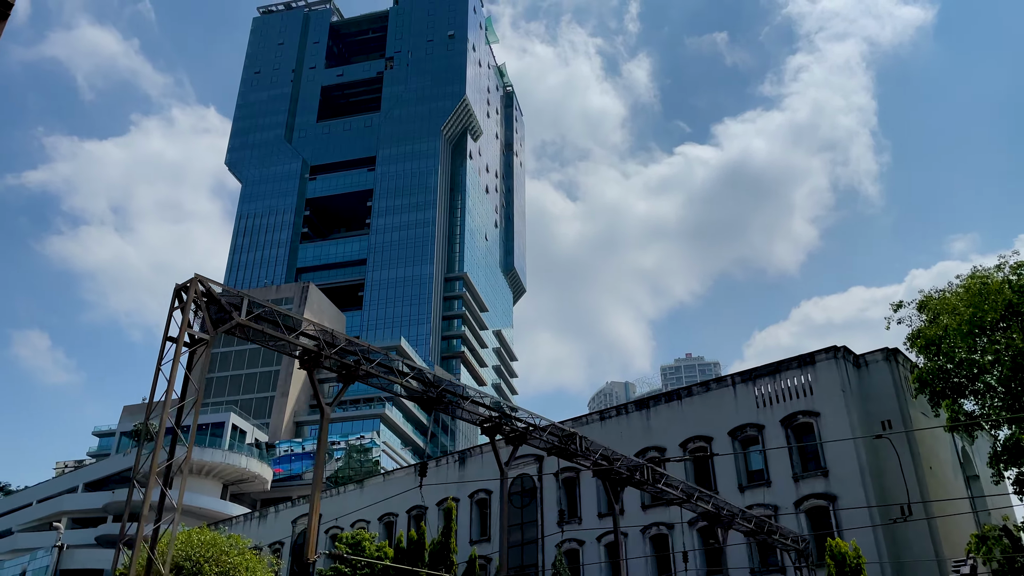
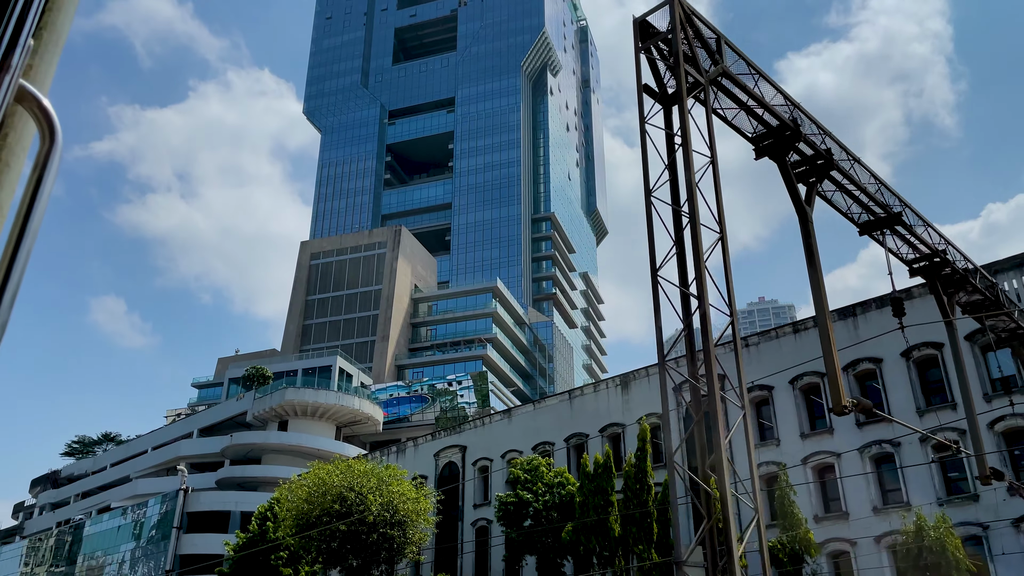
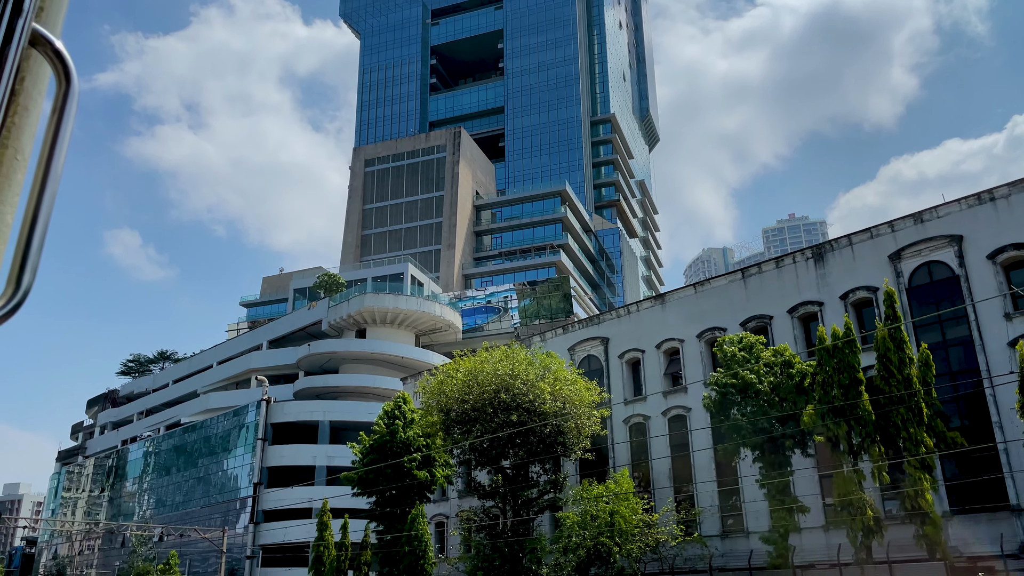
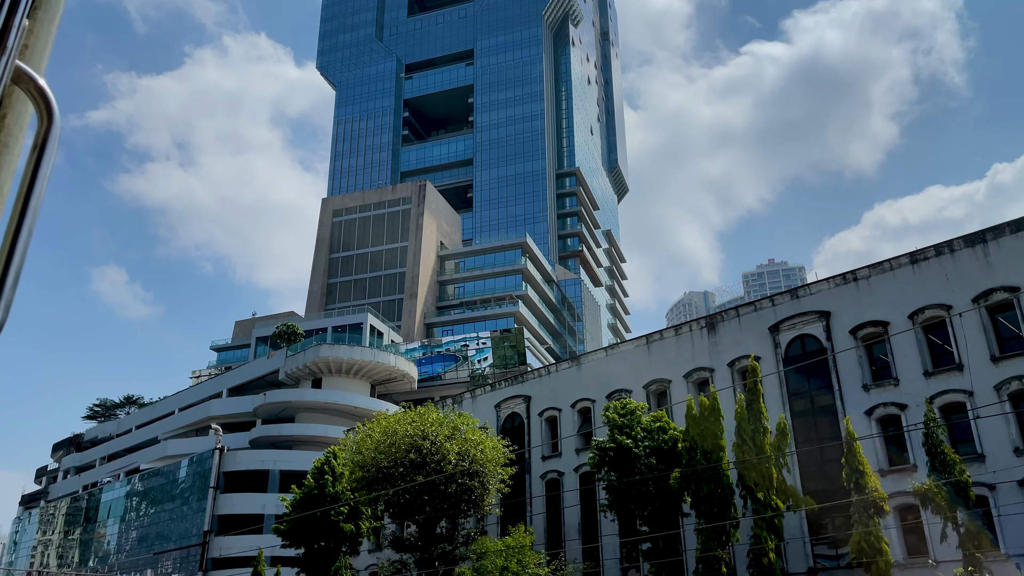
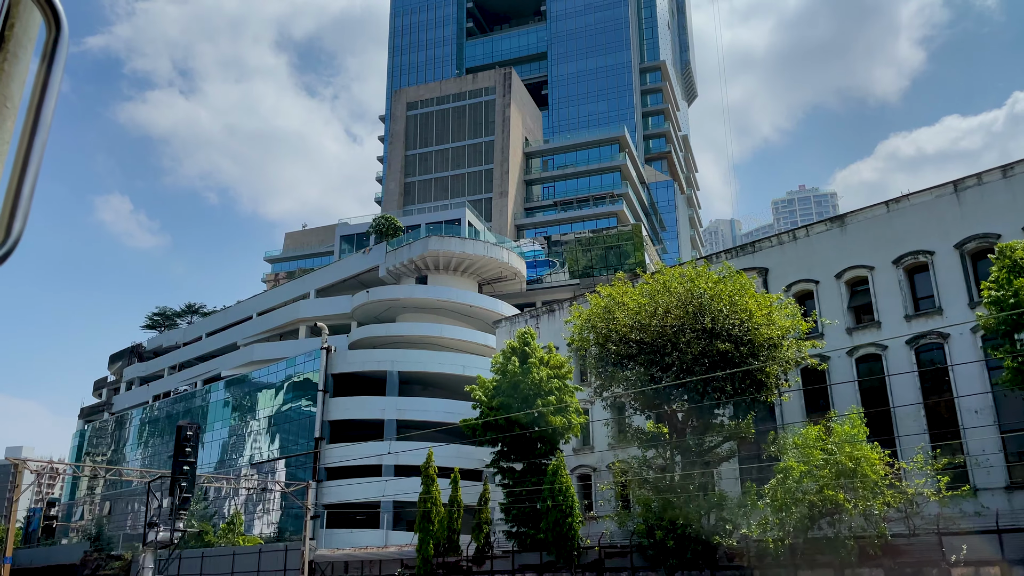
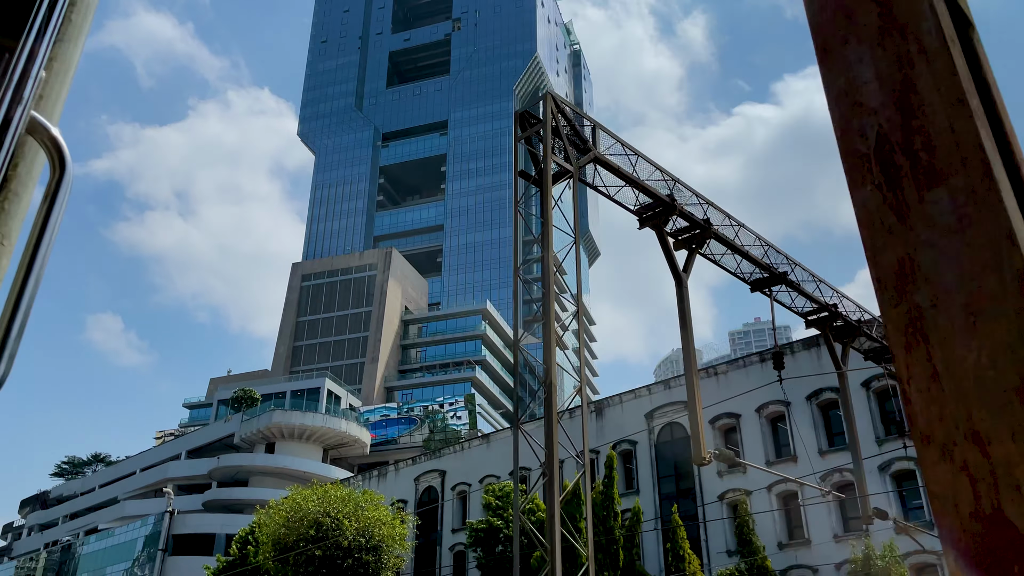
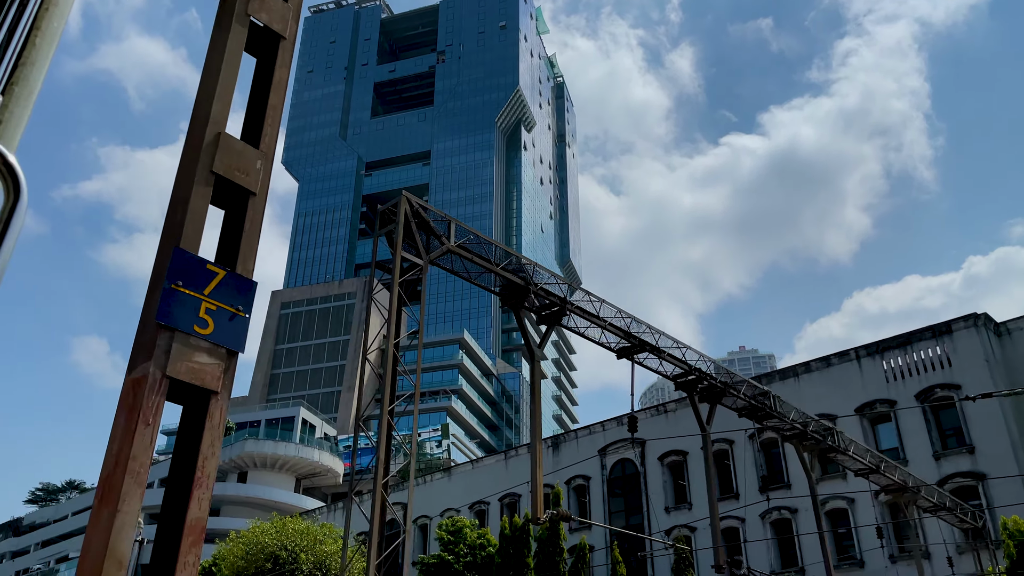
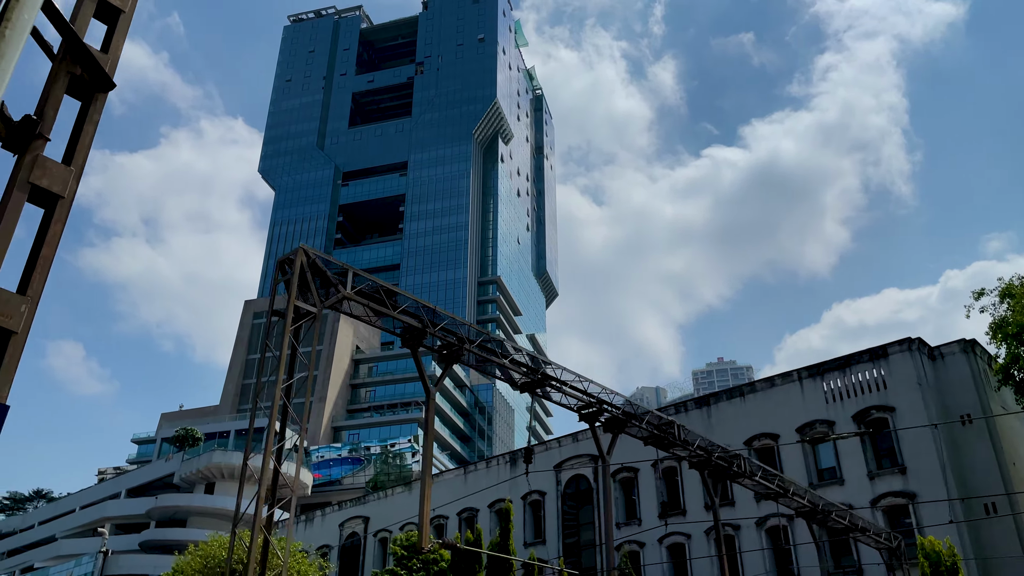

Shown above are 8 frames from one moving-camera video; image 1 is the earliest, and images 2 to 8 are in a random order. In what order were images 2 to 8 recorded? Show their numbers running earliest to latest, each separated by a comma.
8, 7, 6, 2, 4, 3, 5
